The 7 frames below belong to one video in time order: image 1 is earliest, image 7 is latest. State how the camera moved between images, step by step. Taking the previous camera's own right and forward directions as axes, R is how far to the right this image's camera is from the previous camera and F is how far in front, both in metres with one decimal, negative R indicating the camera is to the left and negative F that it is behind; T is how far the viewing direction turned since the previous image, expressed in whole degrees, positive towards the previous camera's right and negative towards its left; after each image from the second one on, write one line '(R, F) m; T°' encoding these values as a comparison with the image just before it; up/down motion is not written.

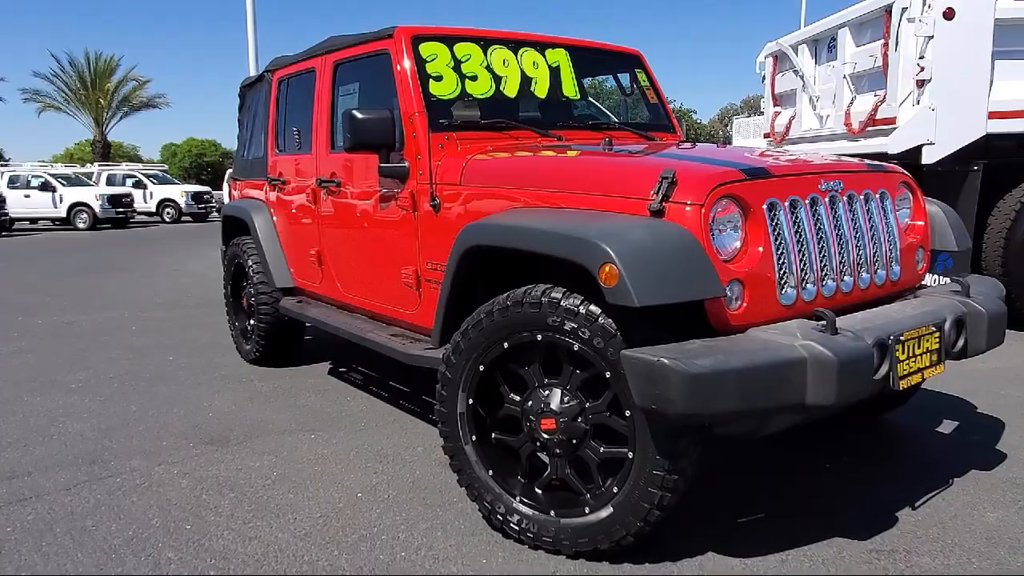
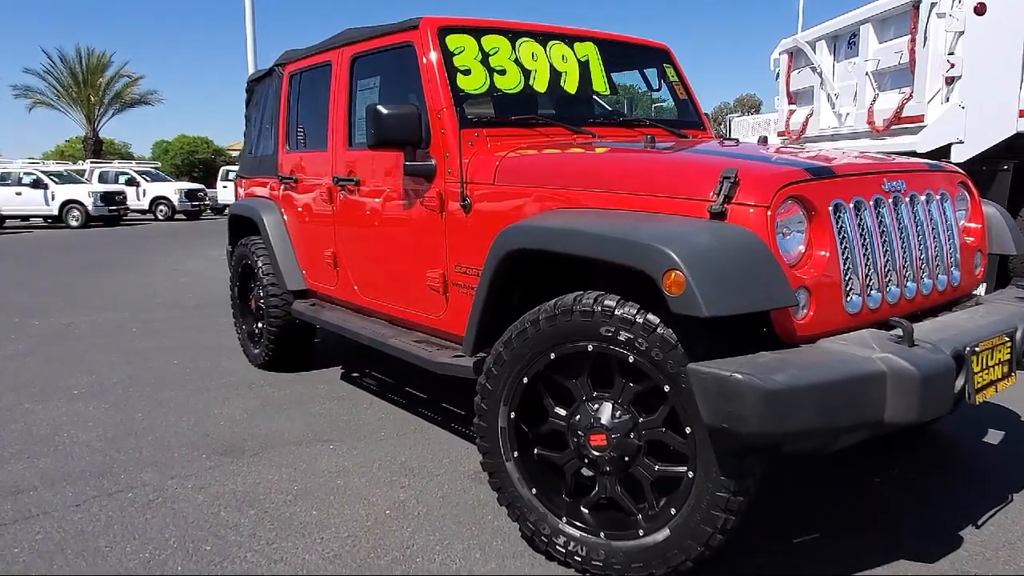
(-0.2, +0.2) m; +1°
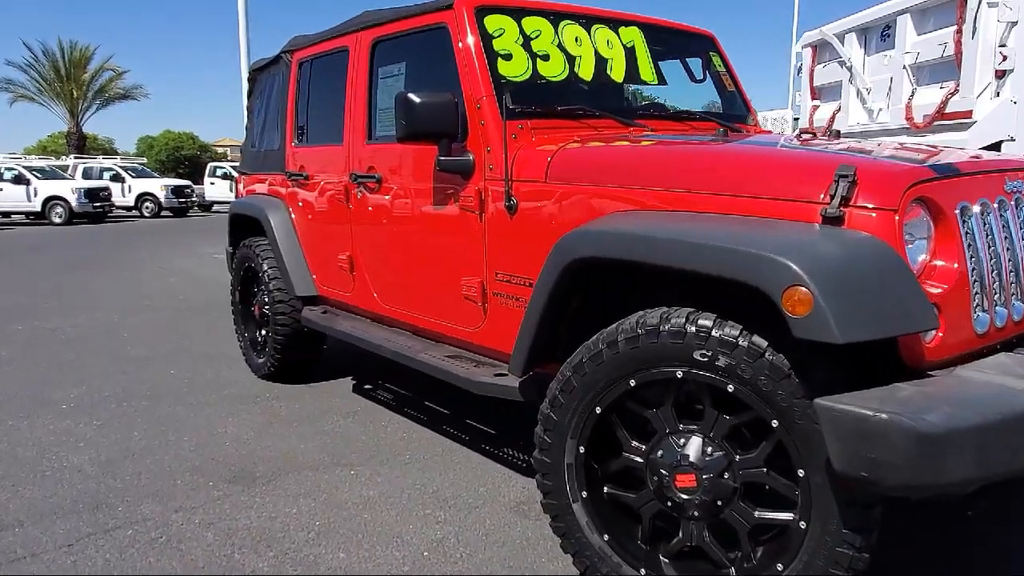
(-0.3, +0.4) m; +1°
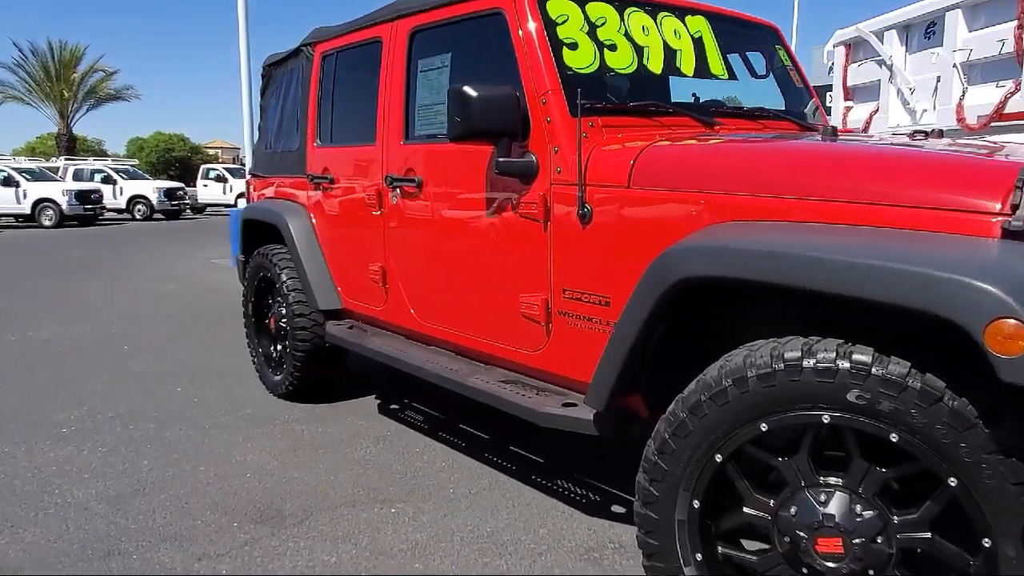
(-0.3, +0.4) m; +1°
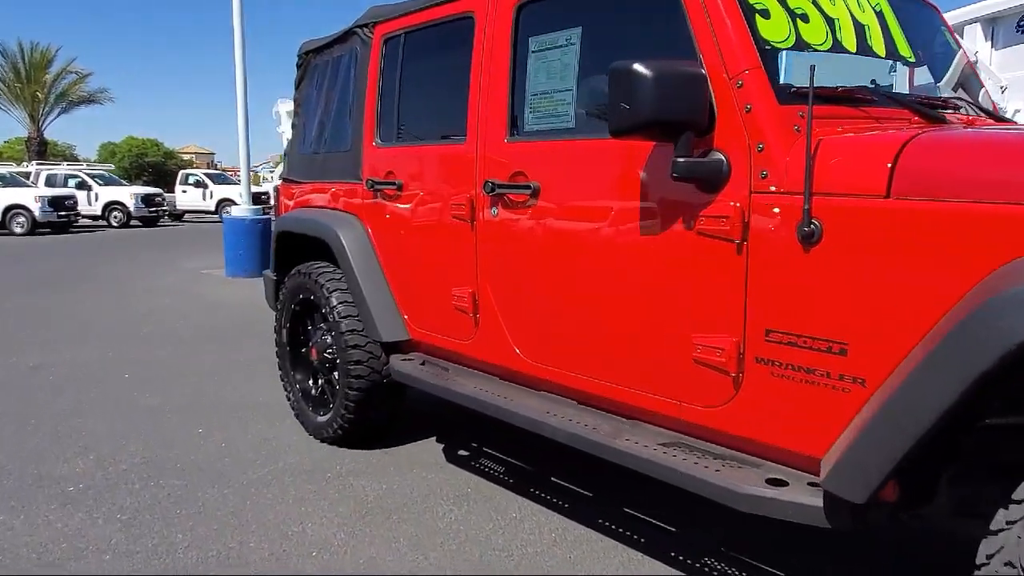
(-0.6, +0.7) m; +2°
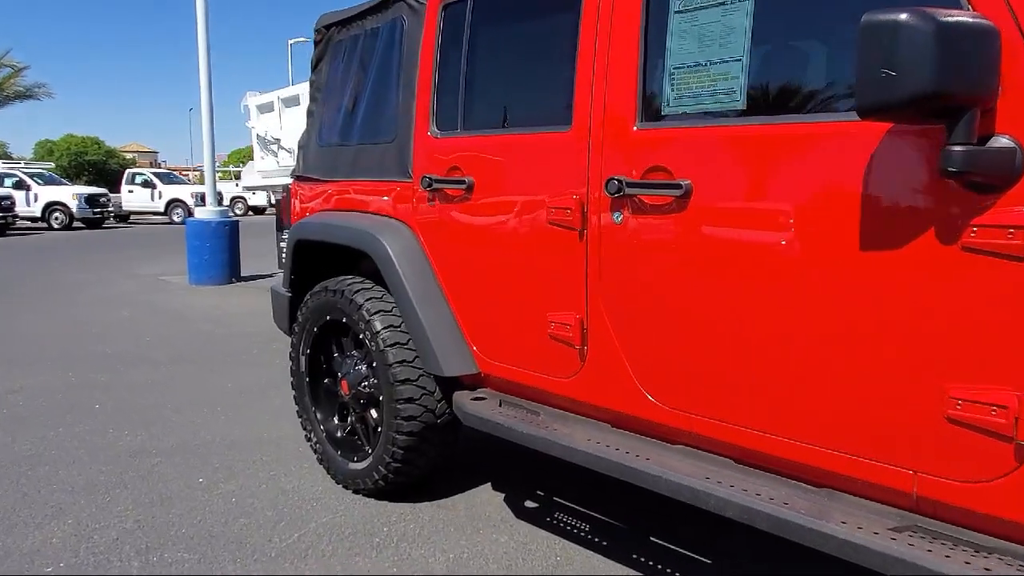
(-0.5, +0.7) m; +4°
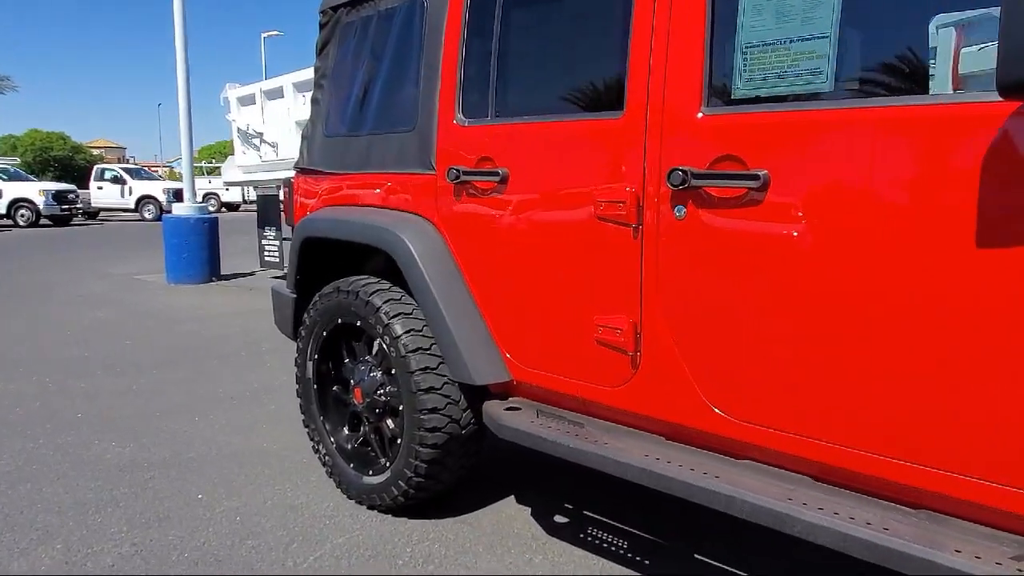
(-0.2, +0.2) m; +2°
